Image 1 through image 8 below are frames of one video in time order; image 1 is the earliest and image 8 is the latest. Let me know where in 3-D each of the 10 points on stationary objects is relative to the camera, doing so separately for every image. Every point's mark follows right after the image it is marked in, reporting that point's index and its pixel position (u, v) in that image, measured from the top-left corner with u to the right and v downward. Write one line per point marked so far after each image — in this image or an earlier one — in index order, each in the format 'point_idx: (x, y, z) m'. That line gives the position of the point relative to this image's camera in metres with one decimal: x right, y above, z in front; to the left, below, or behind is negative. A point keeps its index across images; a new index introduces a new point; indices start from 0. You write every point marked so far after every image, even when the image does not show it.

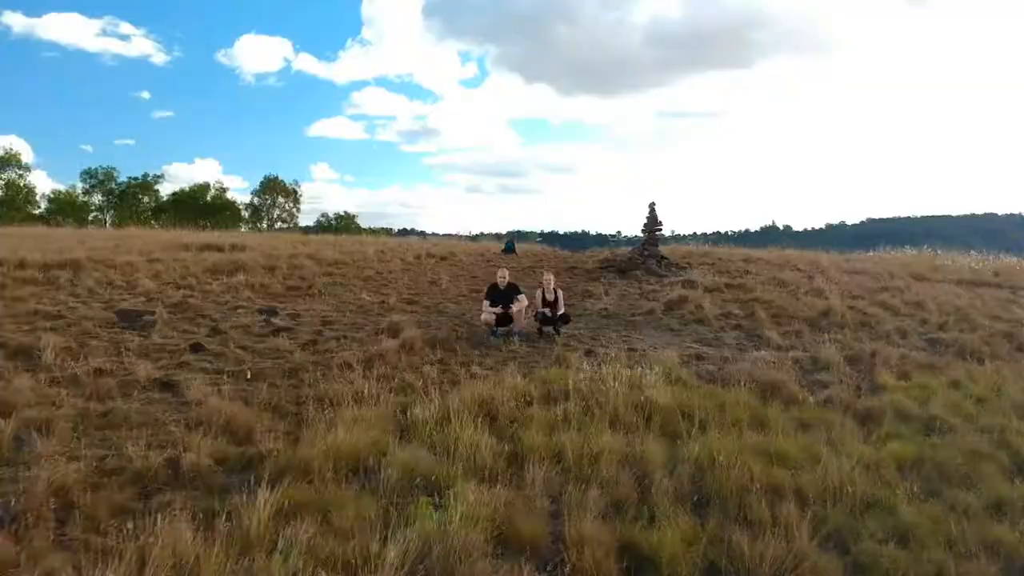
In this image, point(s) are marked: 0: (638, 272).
0: (+0.7, +0.1, +5.1) m
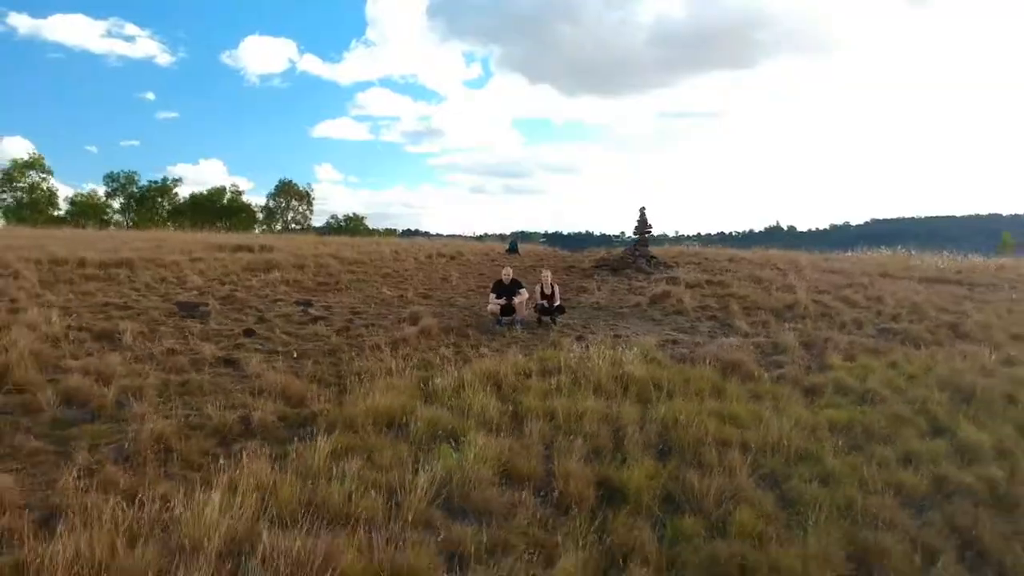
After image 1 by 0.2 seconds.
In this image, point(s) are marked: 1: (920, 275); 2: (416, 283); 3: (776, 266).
0: (+0.7, +0.1, +5.7) m
1: (+2.5, +0.1, +6.1) m
2: (-0.5, 0.0, +5.1) m
3: (+1.7, +0.1, +6.3) m
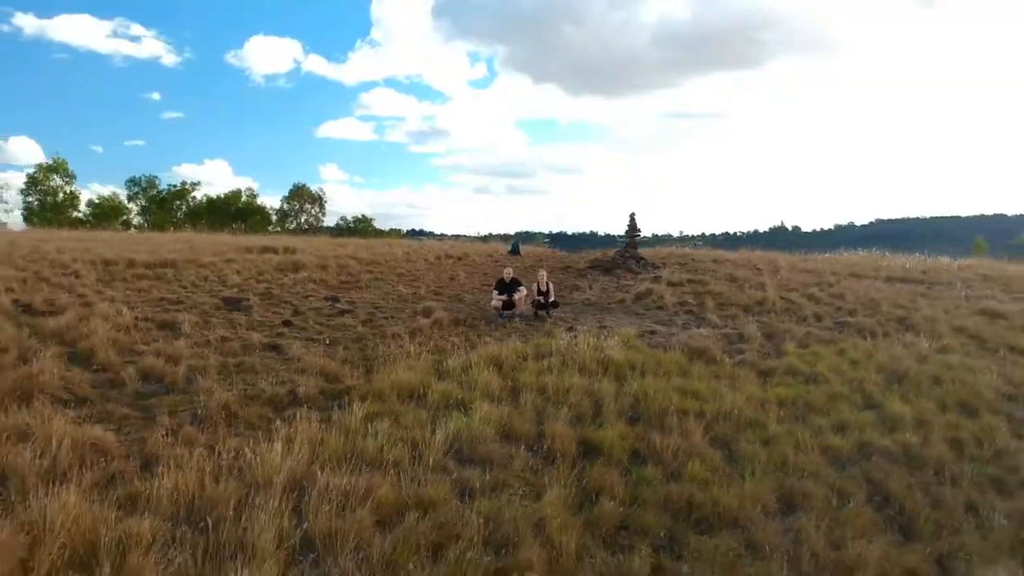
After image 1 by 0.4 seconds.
0: (+0.7, +0.1, +6.3) m
1: (+2.5, +0.1, +6.6) m
2: (-0.5, 0.0, +5.7) m
3: (+1.7, +0.2, +6.9) m
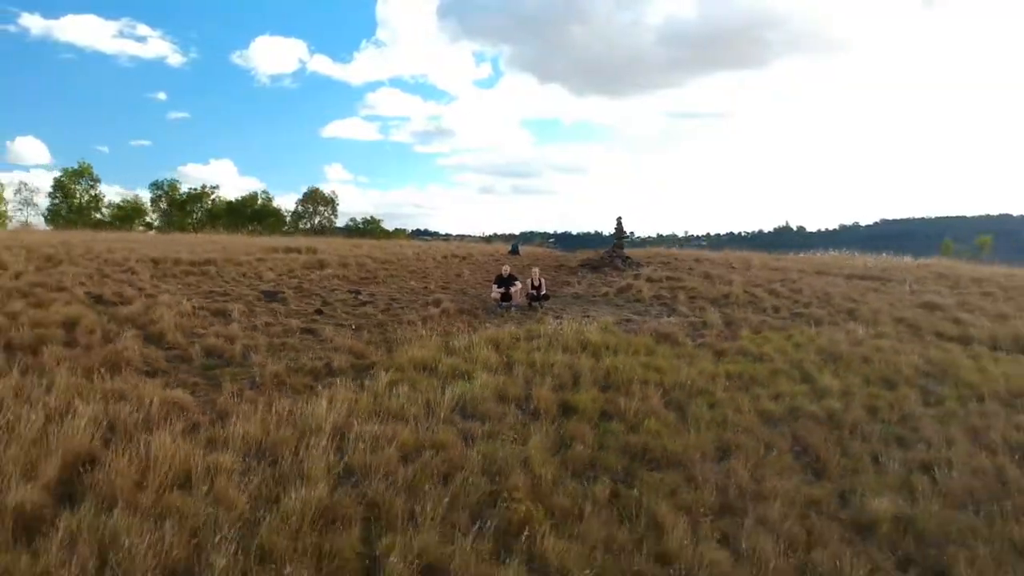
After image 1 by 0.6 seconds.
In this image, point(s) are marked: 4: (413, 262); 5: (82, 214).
0: (+0.7, +0.1, +7.0) m
1: (+2.5, +0.1, +7.4) m
2: (-0.5, +0.1, +6.5) m
3: (+1.7, +0.2, +7.6) m
4: (-0.7, +0.2, +7.4) m
5: (-6.9, +1.2, +15.9) m
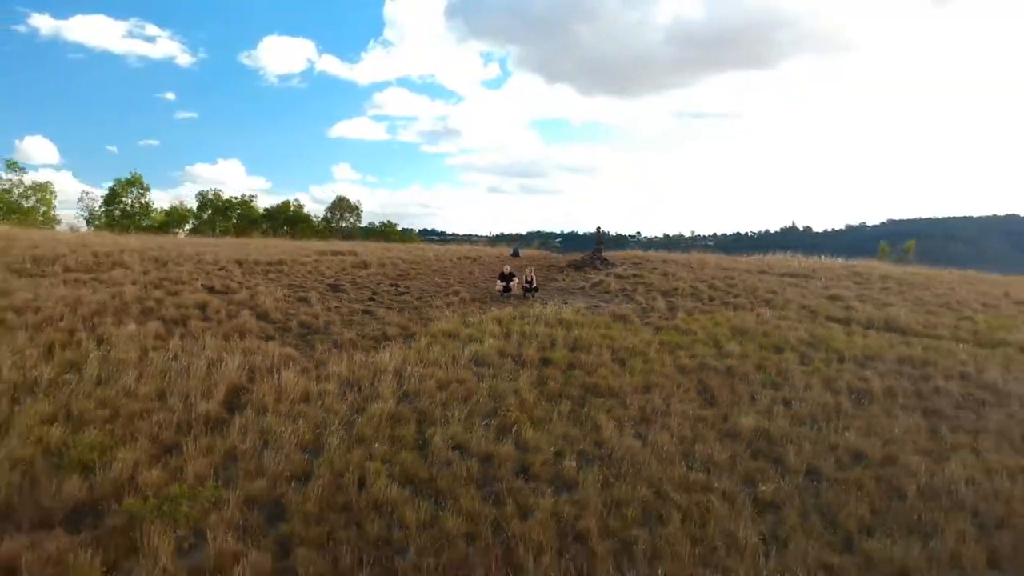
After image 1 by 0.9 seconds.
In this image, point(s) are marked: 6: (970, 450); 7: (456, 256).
0: (+0.7, +0.2, +8.8) m
1: (+2.5, +0.2, +9.2) m
2: (-0.5, +0.1, +8.3) m
3: (+1.7, +0.2, +9.4) m
4: (-0.7, +0.2, +9.3) m
5: (-6.8, +1.2, +17.8) m
6: (+2.5, -0.8, +5.5) m
7: (-0.6, +0.3, +10.3) m
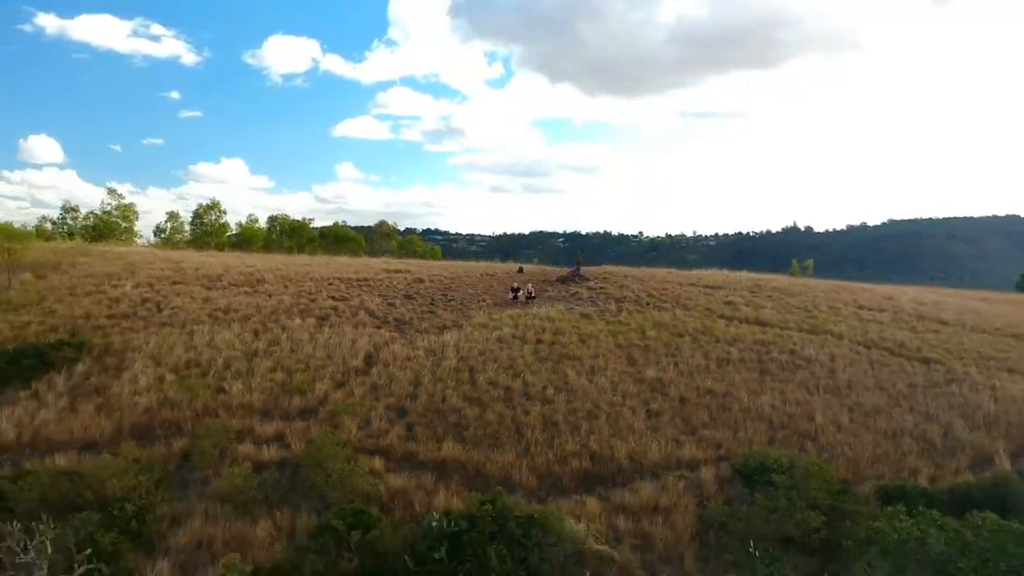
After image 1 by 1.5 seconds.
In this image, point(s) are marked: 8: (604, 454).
0: (+0.8, +0.1, +13.0) m
1: (+2.6, +0.1, +13.3) m
2: (-0.4, 0.0, +12.5) m
3: (+1.8, +0.1, +13.6) m
4: (-0.6, +0.1, +13.4) m
5: (-6.7, +1.1, +21.9) m
6: (+2.6, -1.0, +9.7) m
7: (-0.5, +0.2, +14.4) m
8: (+0.7, -1.3, +8.1) m
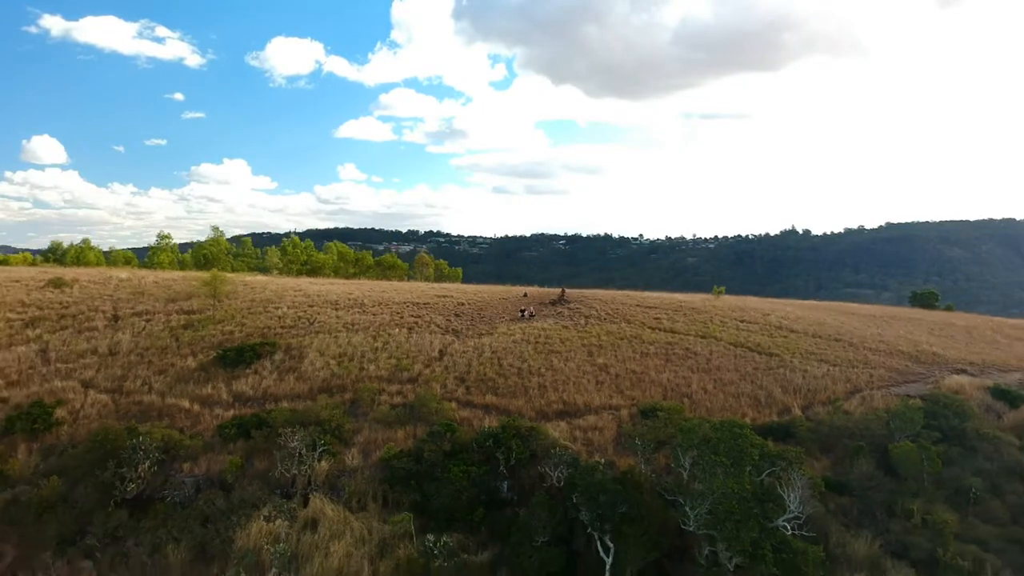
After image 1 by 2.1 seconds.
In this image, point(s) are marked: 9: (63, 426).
0: (+0.9, -0.3, +20.1) m
1: (+2.8, -0.4, +20.5) m
2: (-0.2, -0.4, +19.6) m
3: (+1.9, -0.3, +20.7) m
4: (-0.5, -0.3, +20.5) m
5: (-6.5, +0.7, +29.1) m
6: (+2.7, -1.4, +16.8) m
7: (-0.3, -0.2, +21.5) m
8: (+0.9, -1.7, +15.2) m
9: (-7.1, -2.1, +15.7) m
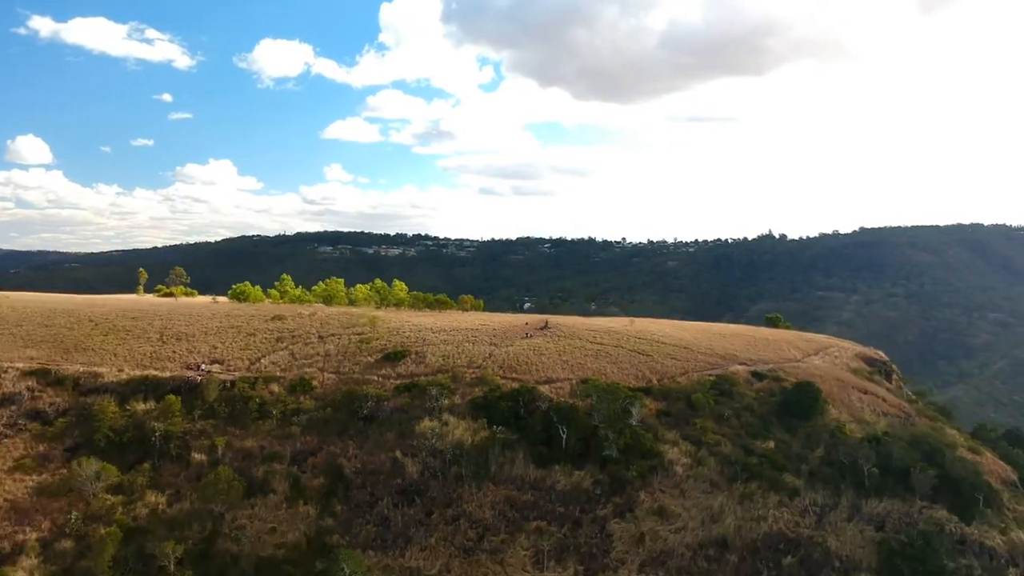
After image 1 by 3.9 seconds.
0: (+1.3, -1.6, +38.8) m
1: (+3.1, -1.7, +39.2) m
2: (+0.1, -1.7, +38.2) m
3: (+2.3, -1.6, +39.4) m
4: (-0.1, -1.6, +39.2) m
5: (-6.3, -0.5, +47.6) m
6: (+3.1, -2.7, +35.5) m
7: (0.0, -1.5, +40.2) m
8: (+1.3, -3.0, +33.9) m
9: (-6.7, -3.4, +34.2) m
